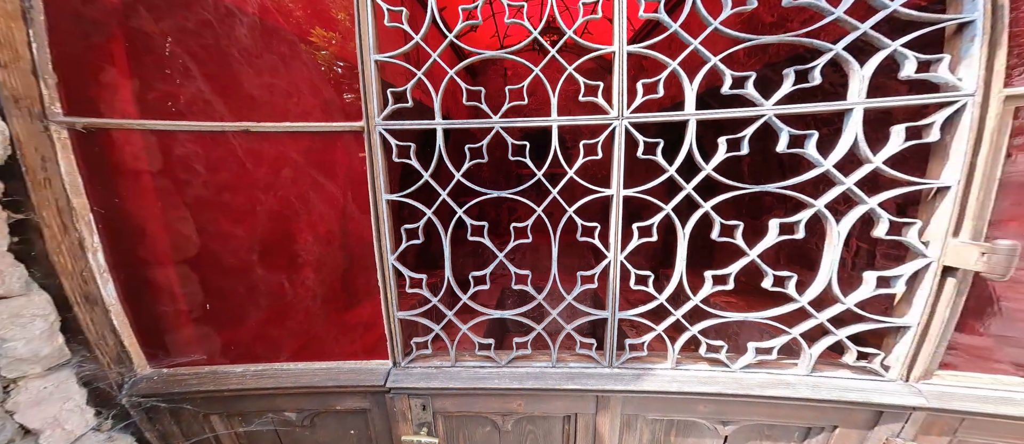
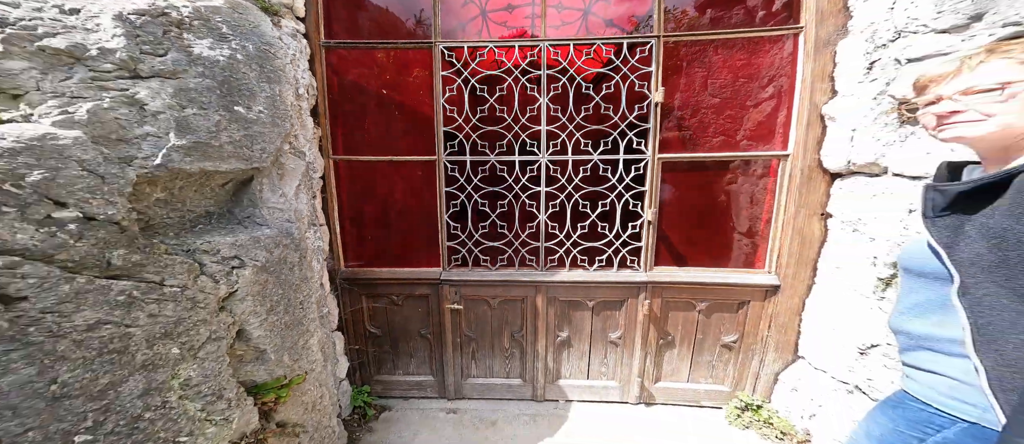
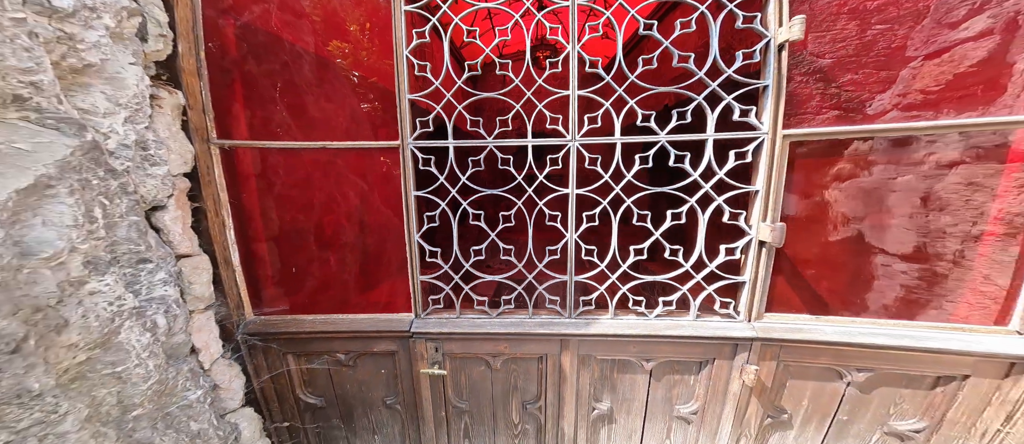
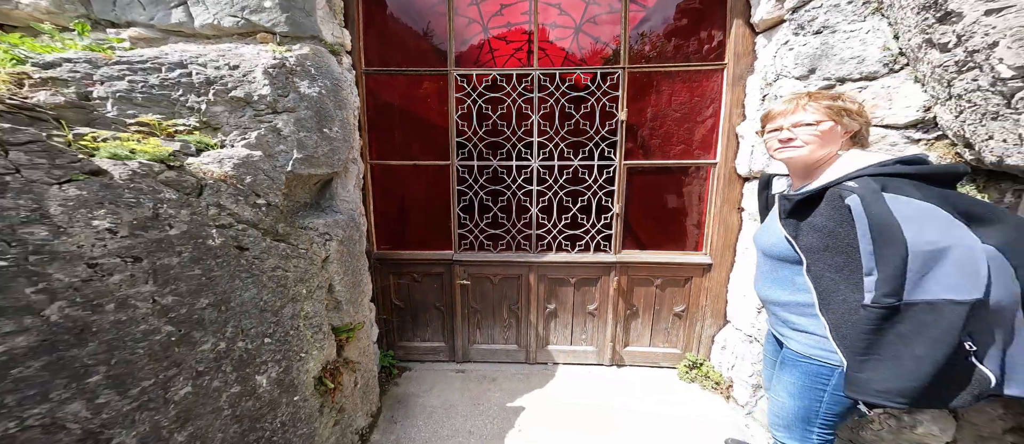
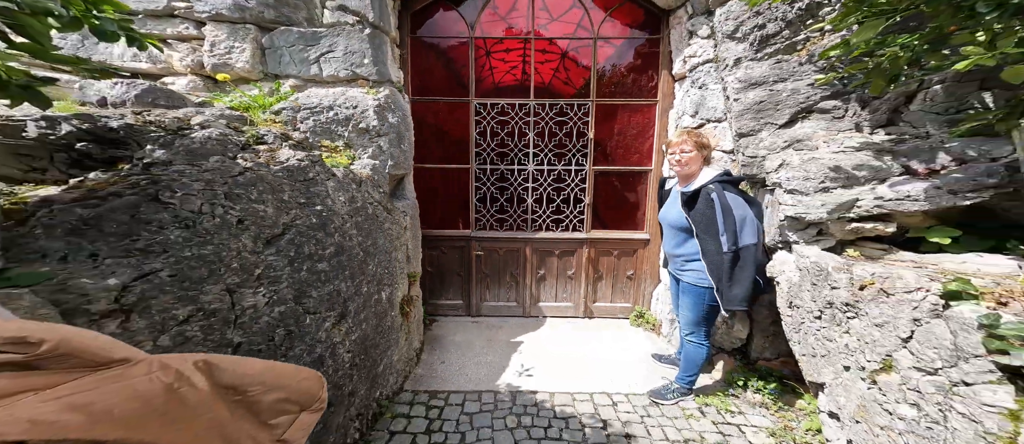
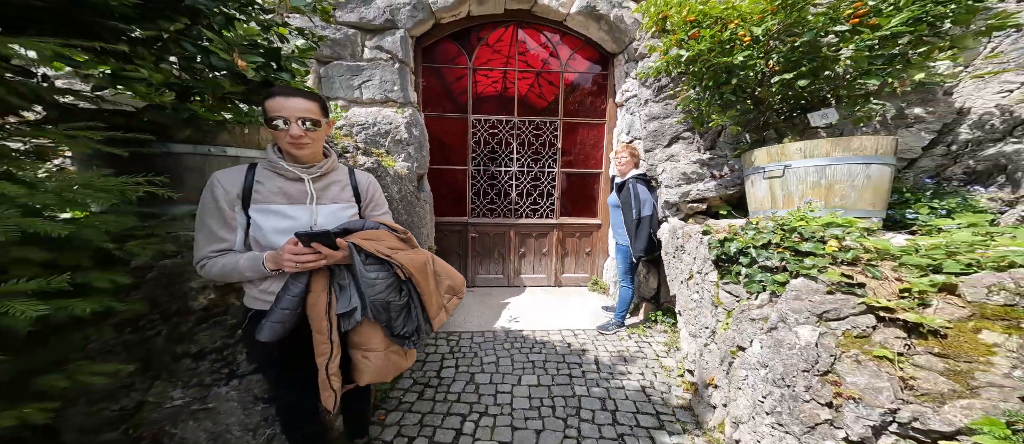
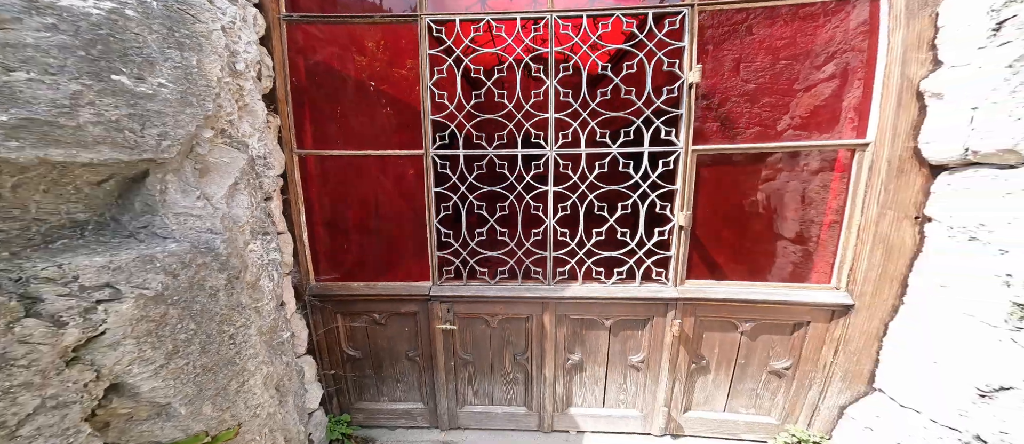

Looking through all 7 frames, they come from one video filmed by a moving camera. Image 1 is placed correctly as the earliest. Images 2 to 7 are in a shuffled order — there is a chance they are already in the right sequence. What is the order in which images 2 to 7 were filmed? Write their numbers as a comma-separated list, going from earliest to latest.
3, 7, 2, 4, 5, 6
